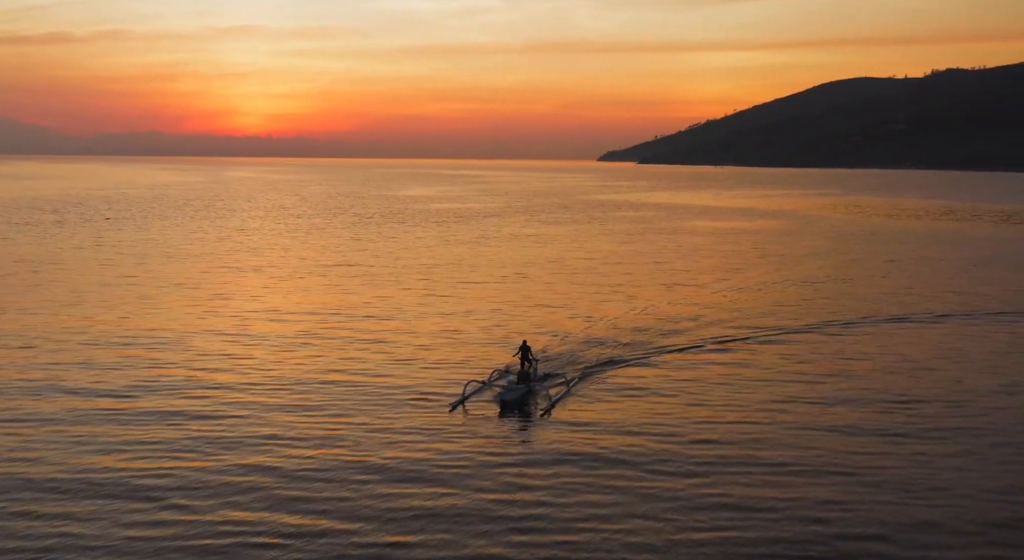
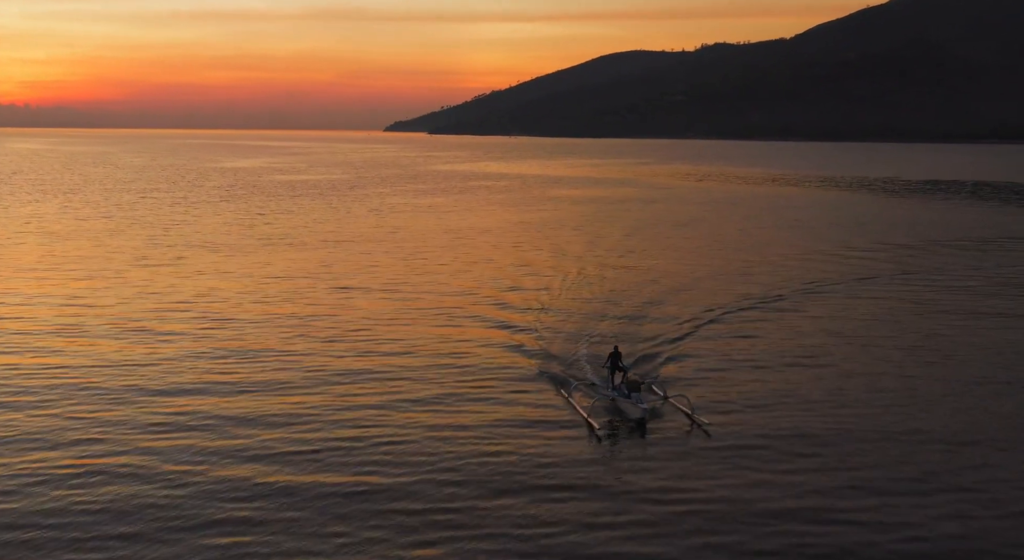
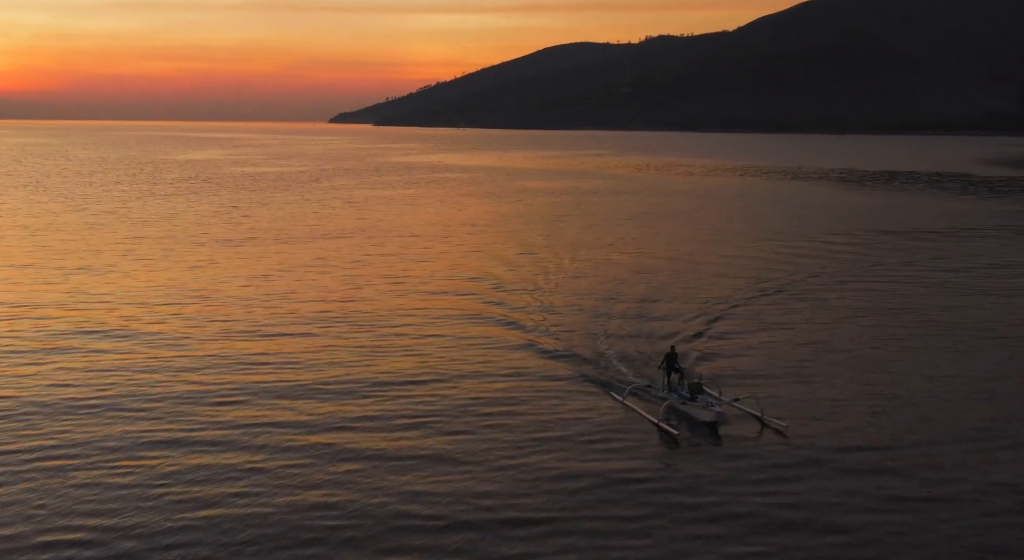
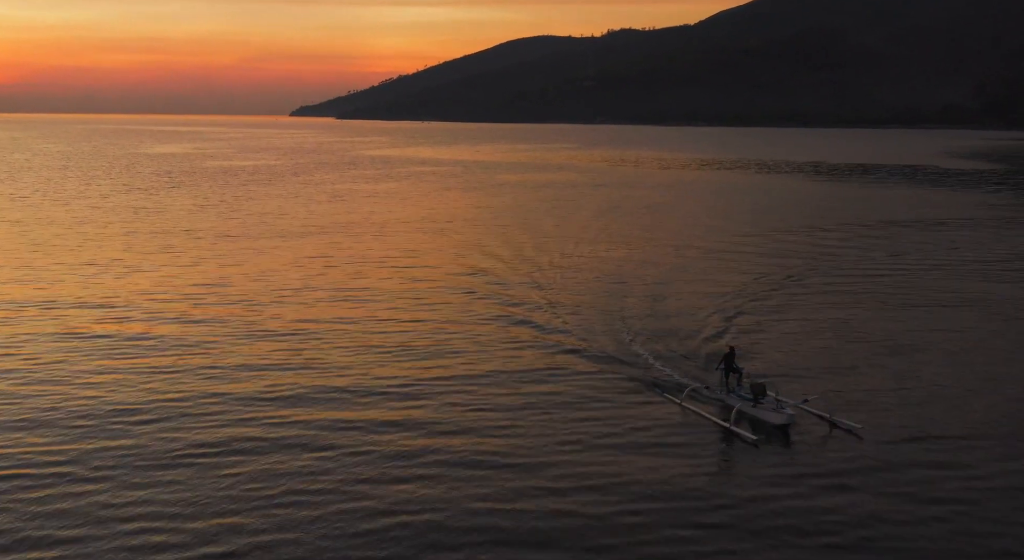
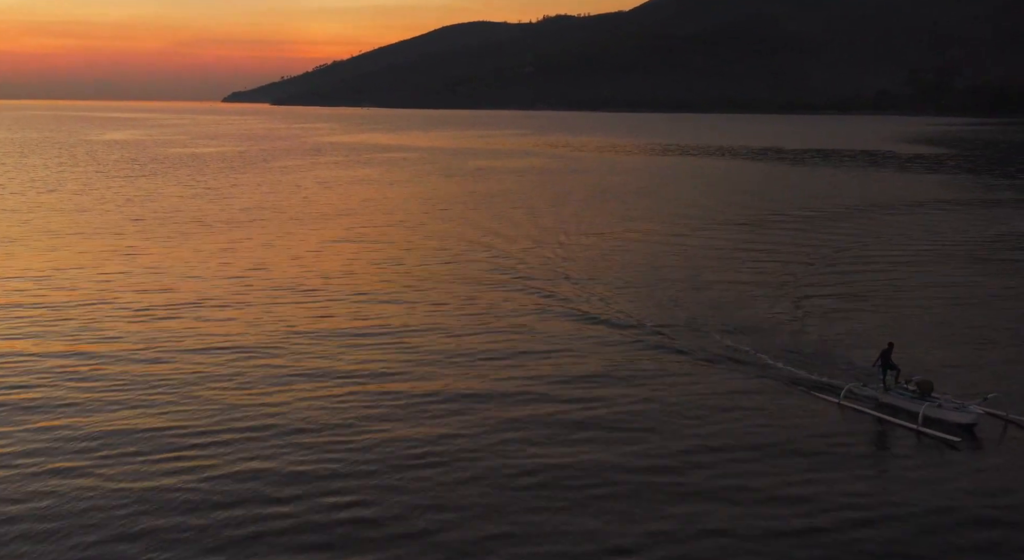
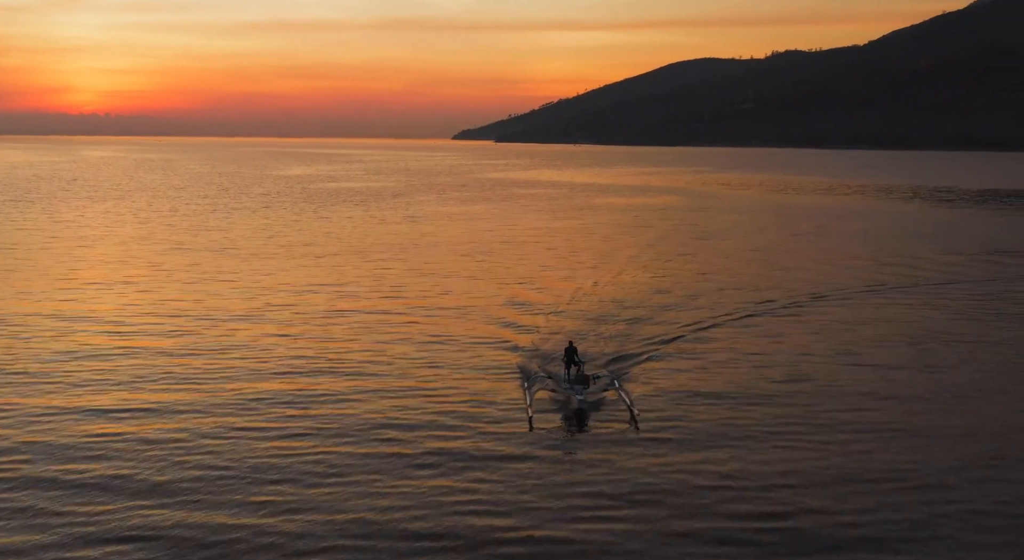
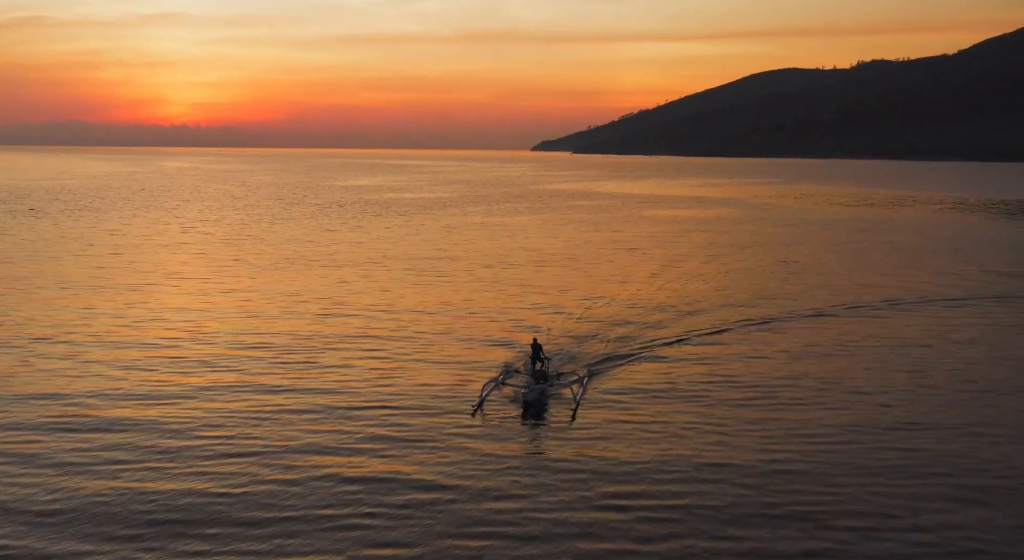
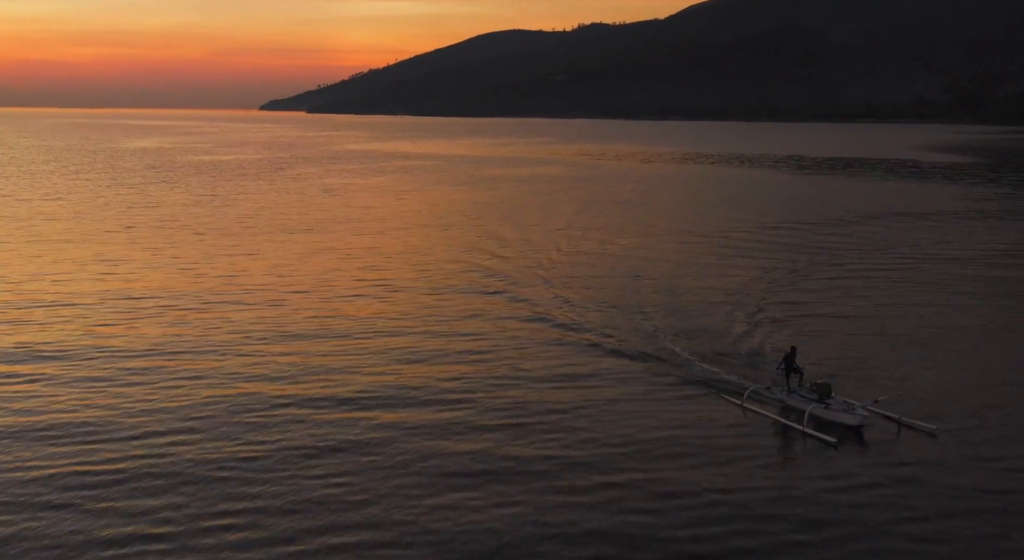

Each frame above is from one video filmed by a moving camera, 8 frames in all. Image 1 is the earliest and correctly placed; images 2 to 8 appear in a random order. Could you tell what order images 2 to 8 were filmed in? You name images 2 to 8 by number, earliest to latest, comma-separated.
7, 6, 2, 3, 4, 8, 5
